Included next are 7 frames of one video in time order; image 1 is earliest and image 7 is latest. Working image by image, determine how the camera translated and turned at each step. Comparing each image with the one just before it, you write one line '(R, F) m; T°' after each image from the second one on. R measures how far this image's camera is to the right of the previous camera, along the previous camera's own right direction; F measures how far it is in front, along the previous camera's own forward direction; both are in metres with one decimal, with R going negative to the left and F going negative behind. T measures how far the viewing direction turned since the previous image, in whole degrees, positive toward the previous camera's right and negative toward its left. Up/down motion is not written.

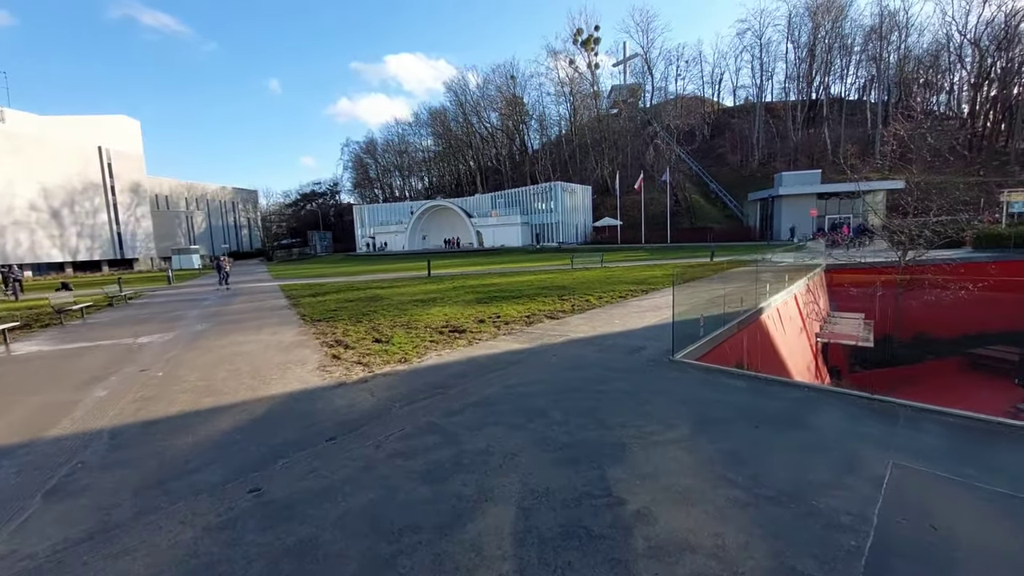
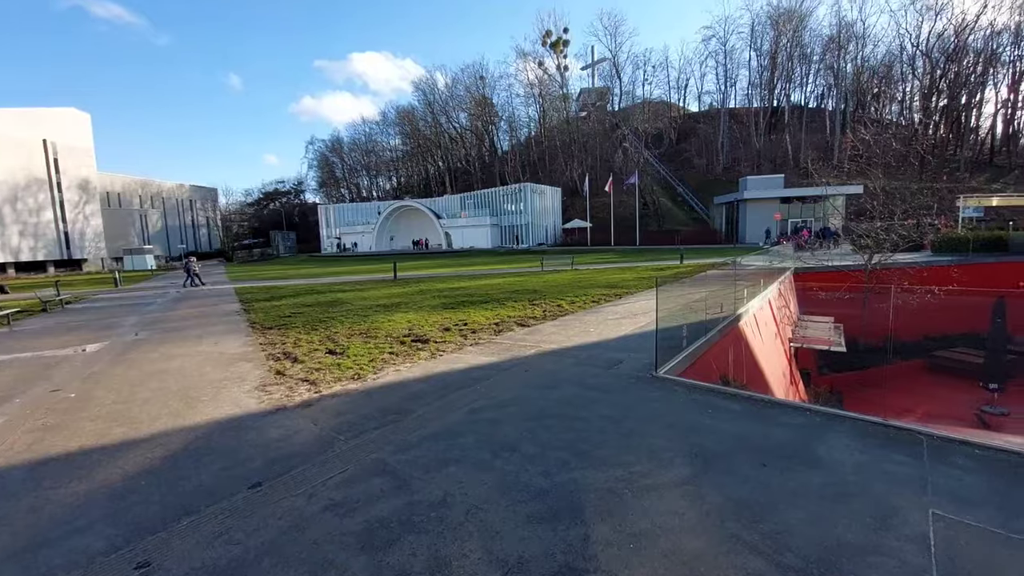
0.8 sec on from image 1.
(0.0, +0.6) m; +3°
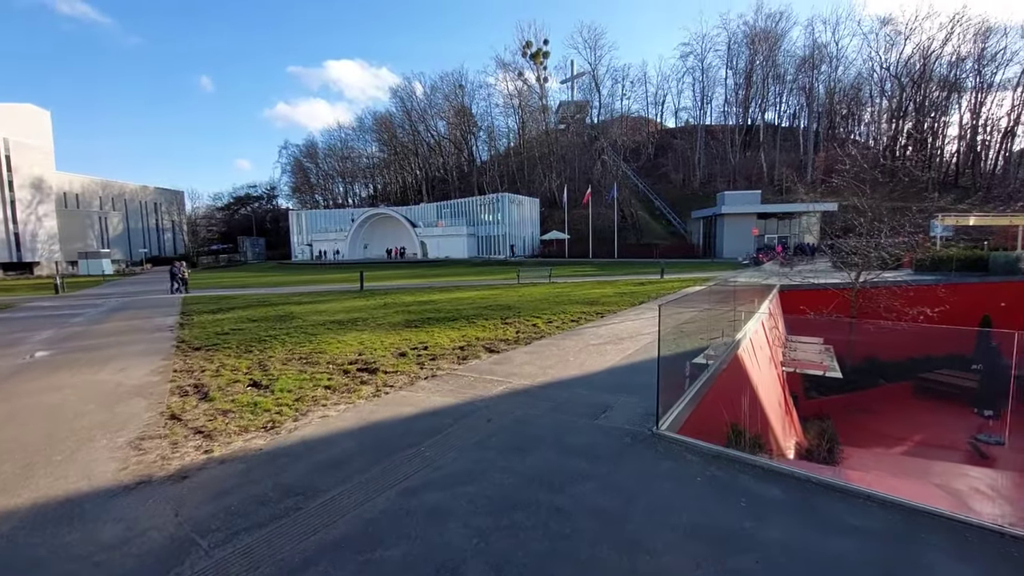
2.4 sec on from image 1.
(+0.1, +1.2) m; +3°
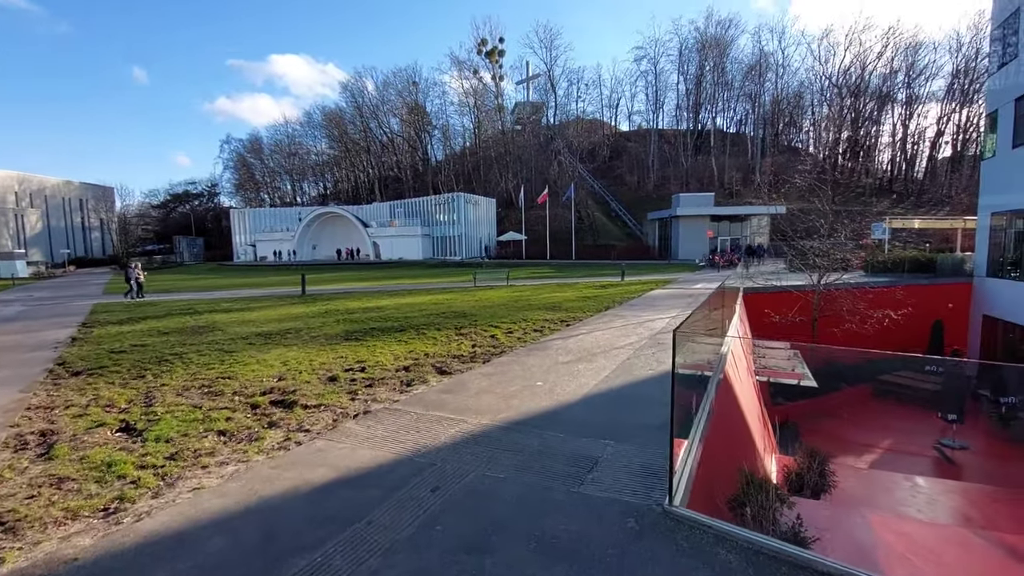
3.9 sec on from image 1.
(0.0, +1.2) m; +5°
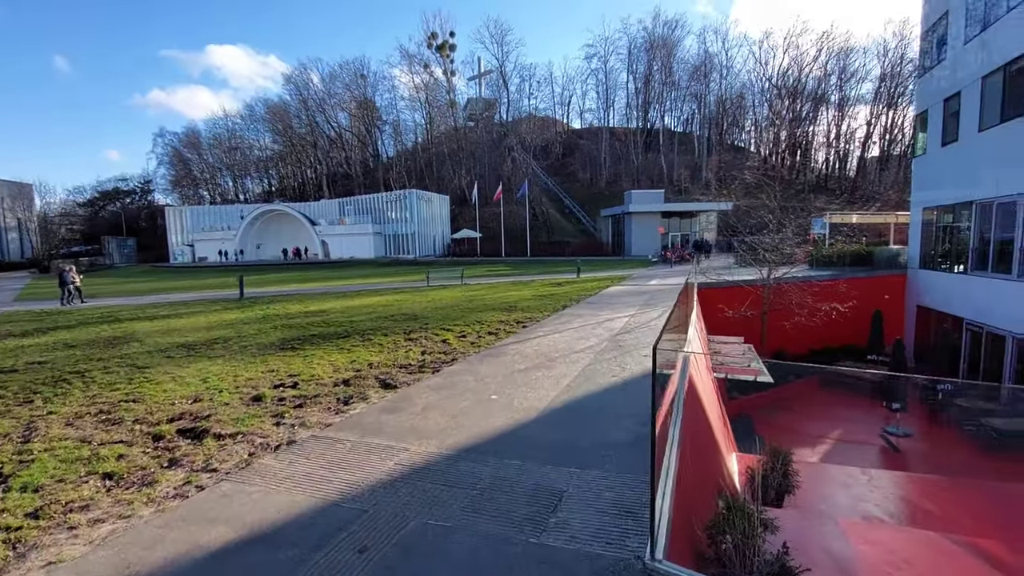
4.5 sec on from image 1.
(+0.1, +0.5) m; +5°
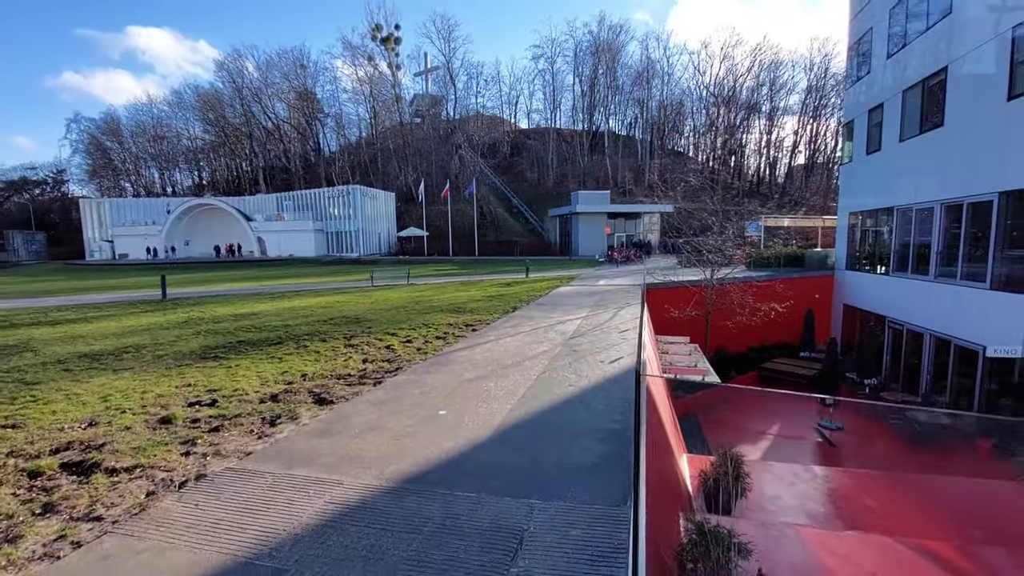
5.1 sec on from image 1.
(0.0, +0.4) m; +6°
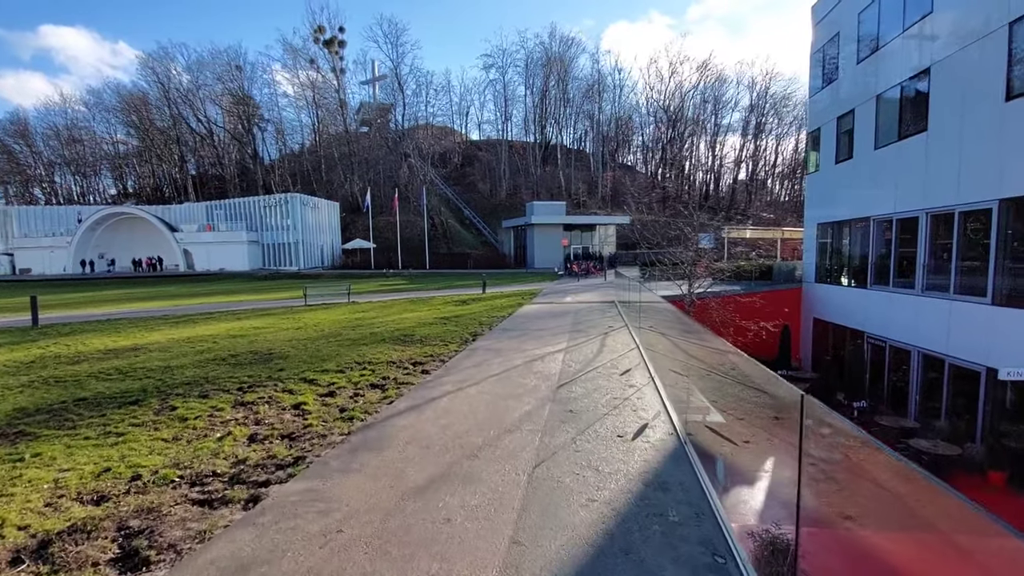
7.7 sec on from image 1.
(-0.1, +2.1) m; +5°
